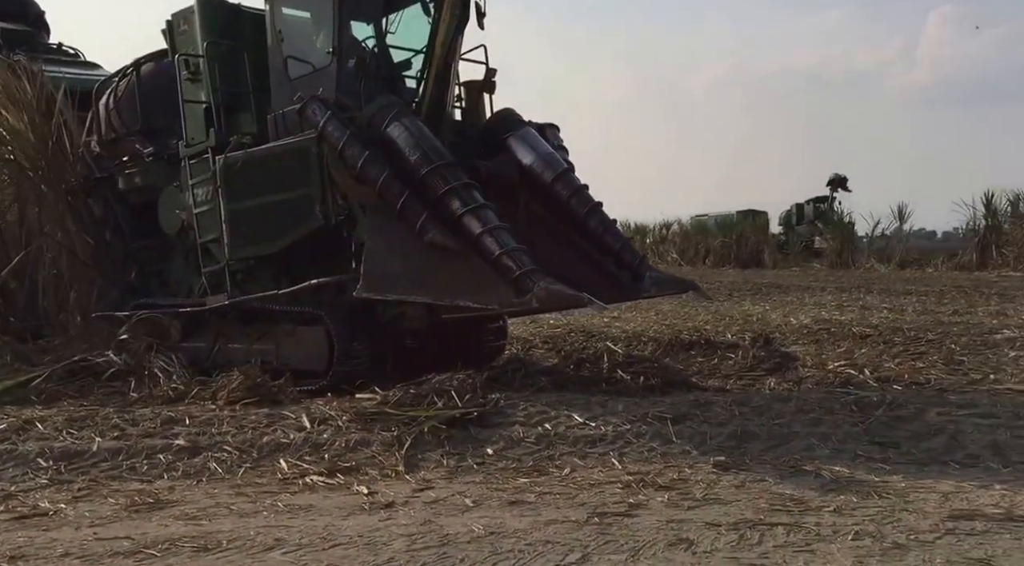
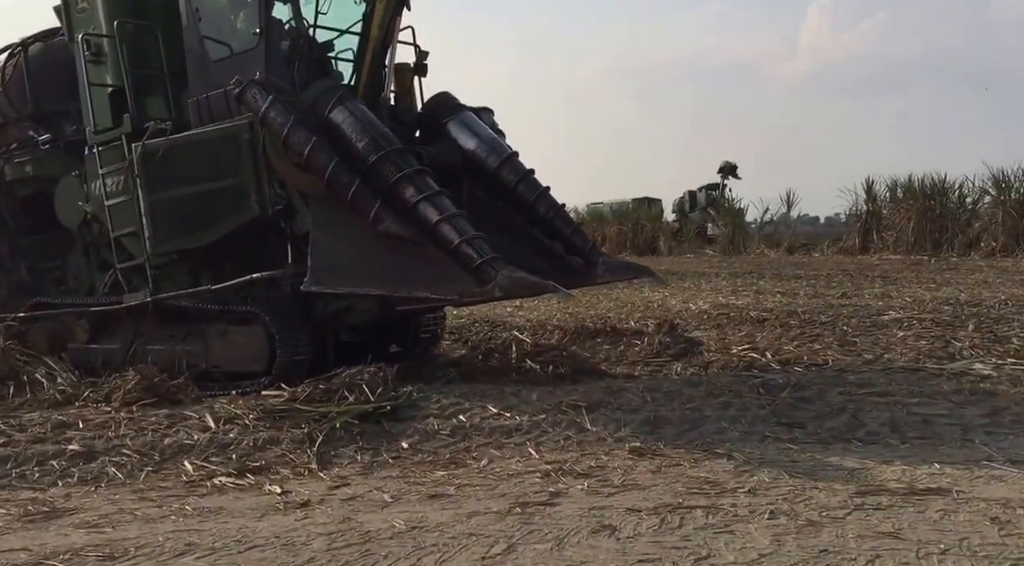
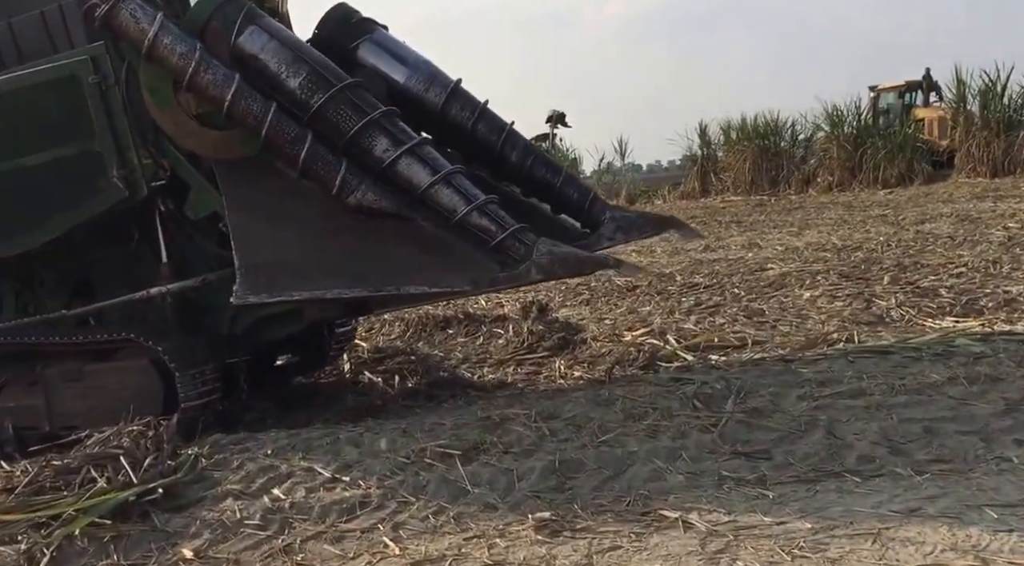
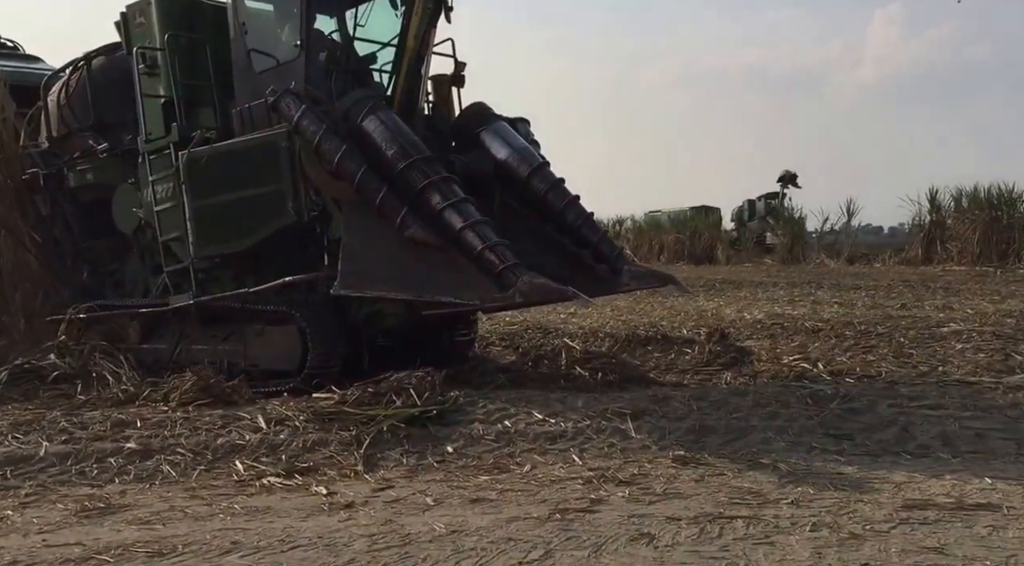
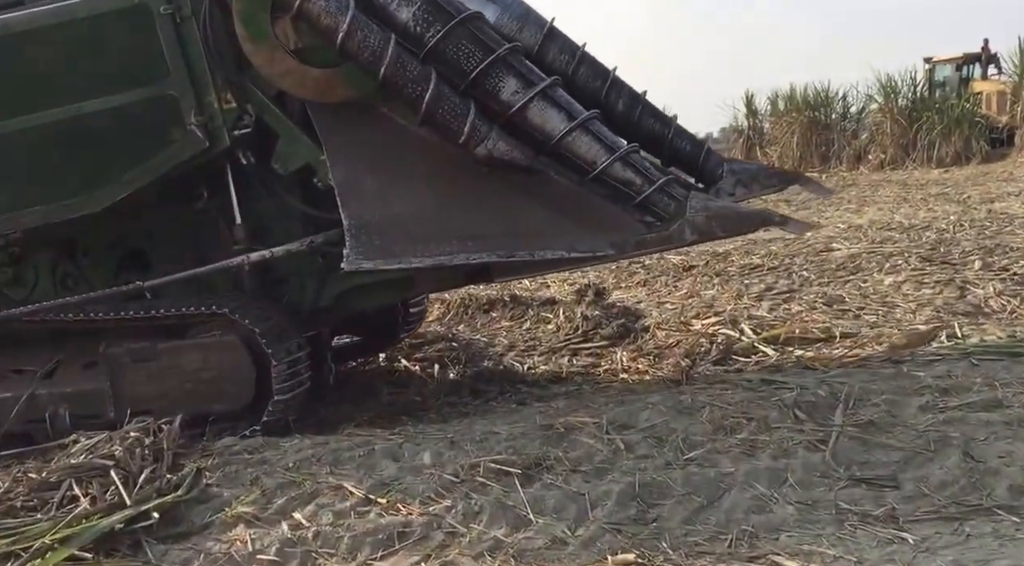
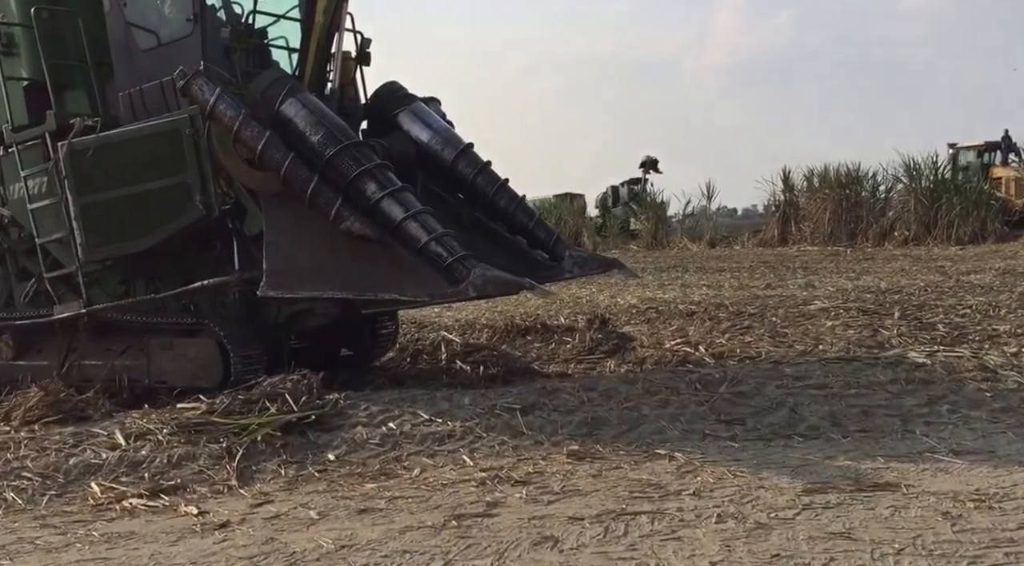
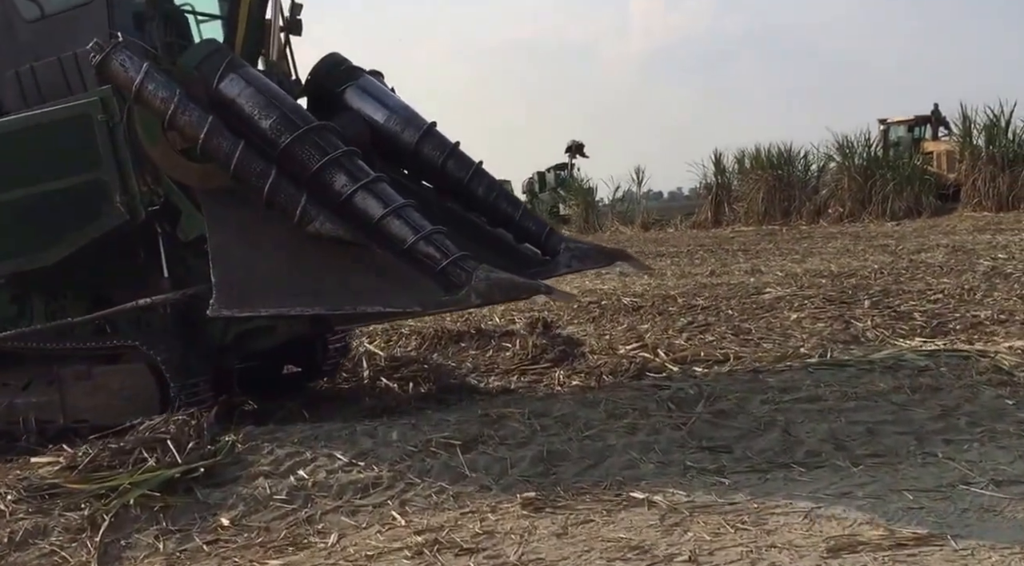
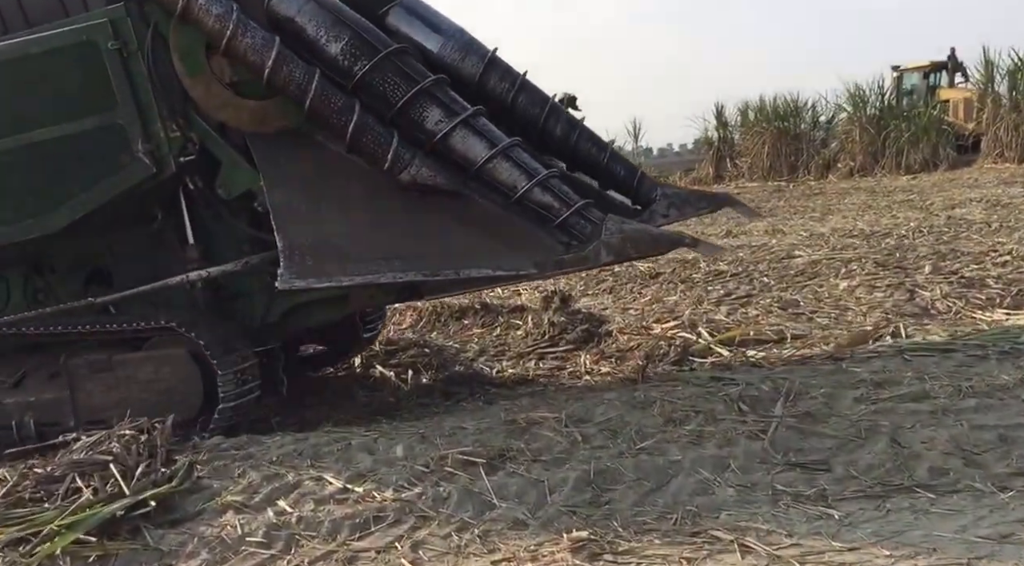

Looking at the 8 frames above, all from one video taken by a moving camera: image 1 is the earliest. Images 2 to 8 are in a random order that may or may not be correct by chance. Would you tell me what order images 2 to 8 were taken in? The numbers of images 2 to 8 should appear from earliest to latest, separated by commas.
4, 2, 6, 7, 3, 8, 5
